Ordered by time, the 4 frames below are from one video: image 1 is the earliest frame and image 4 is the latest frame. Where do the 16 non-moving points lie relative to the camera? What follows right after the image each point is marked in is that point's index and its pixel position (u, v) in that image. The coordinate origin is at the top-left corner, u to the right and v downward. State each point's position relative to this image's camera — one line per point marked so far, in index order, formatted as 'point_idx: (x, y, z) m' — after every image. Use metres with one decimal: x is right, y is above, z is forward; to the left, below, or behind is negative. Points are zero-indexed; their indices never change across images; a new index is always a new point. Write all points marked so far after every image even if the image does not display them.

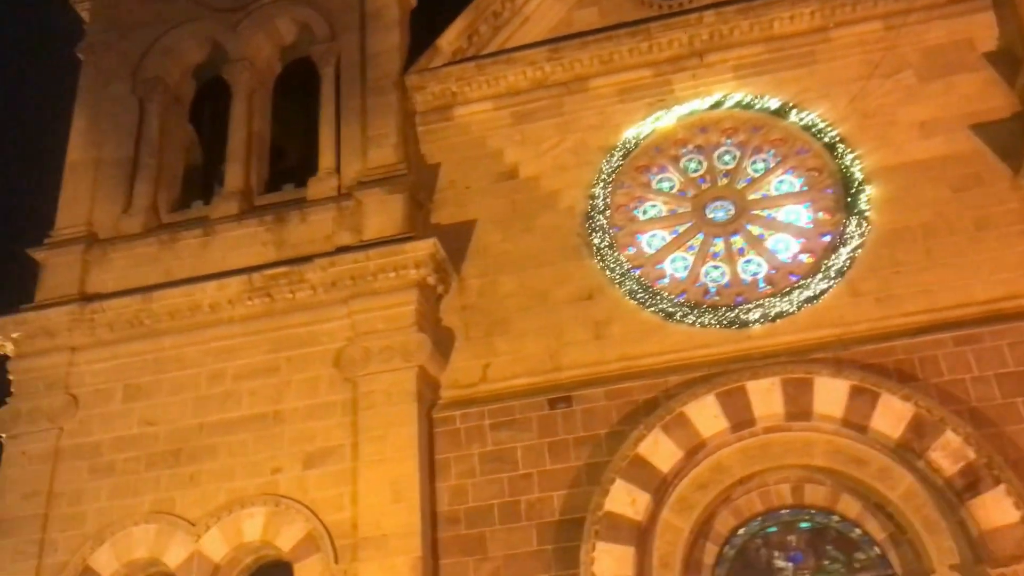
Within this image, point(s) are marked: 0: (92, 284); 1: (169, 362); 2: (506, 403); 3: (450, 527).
0: (-6.1, +0.1, +13.7) m
1: (-4.6, -1.0, +12.8) m
2: (-0.1, -1.4, +11.9) m
3: (-0.7, -2.9, +11.3) m
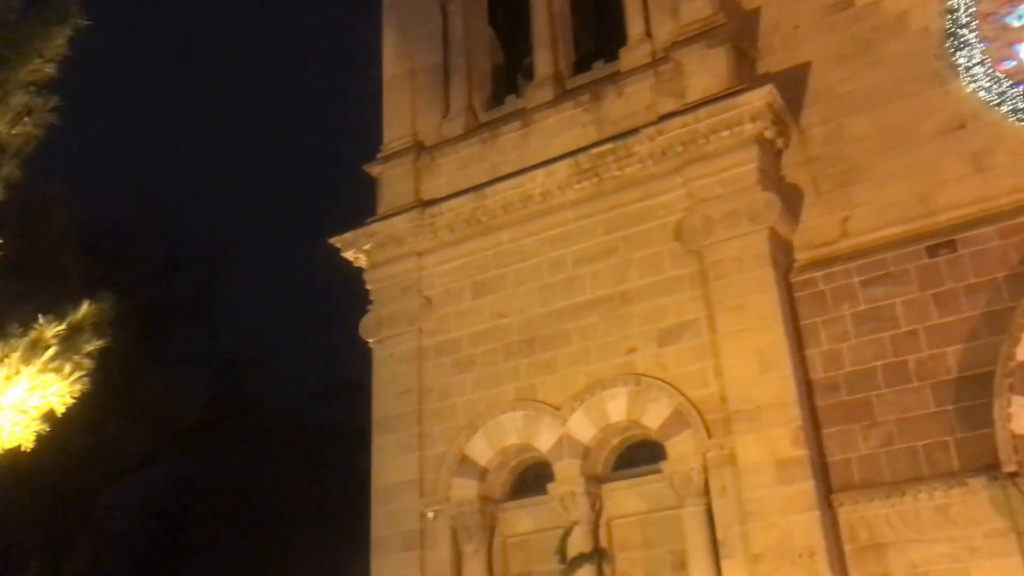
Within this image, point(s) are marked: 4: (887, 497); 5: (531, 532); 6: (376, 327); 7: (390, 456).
0: (-1.3, +1.5, +14.0) m
1: (0.0, +0.4, +12.9) m
2: (+4.1, +0.4, +10.7) m
3: (+3.5, -1.2, +10.4) m
4: (+3.8, -2.1, +9.7) m
5: (+0.2, -3.0, +11.7) m
6: (-1.9, -0.5, +13.4) m
7: (-1.6, -2.2, +12.6) m
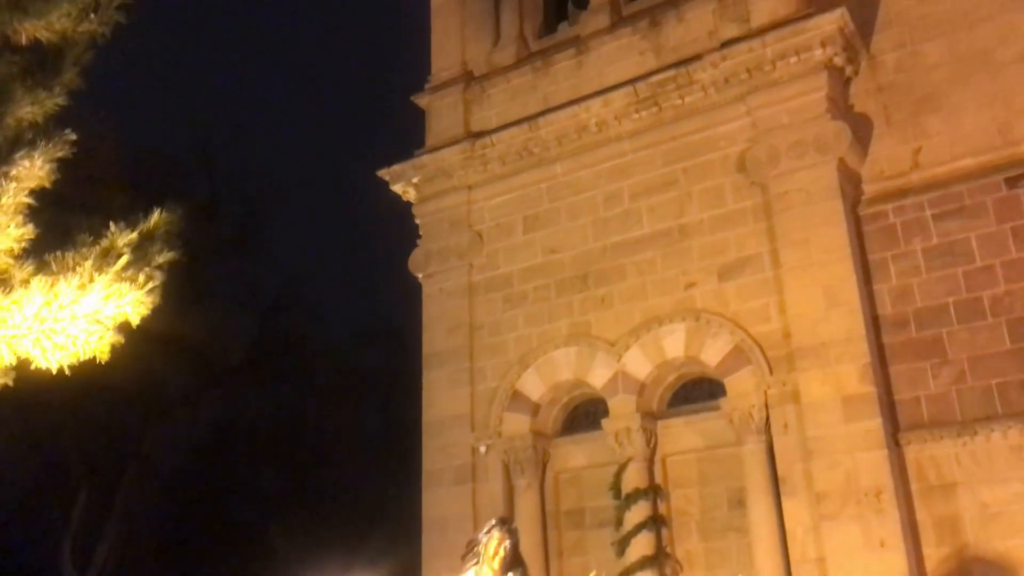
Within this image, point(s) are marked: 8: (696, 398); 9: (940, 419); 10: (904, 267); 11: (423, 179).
0: (-0.5, +2.4, +13.7) m
1: (+0.7, +1.3, +12.5) m
2: (+4.7, +1.1, +10.2) m
3: (+4.1, -0.5, +10.1) m
4: (+4.4, -1.5, +9.4) m
5: (+0.9, -2.2, +11.5) m
6: (-1.2, +0.4, +13.2) m
7: (-0.9, -1.3, +12.4) m
8: (+2.2, -1.3, +11.2) m
9: (+4.3, -1.3, +9.6) m
10: (+4.2, +0.2, +10.3) m
11: (-1.3, +1.6, +13.5) m
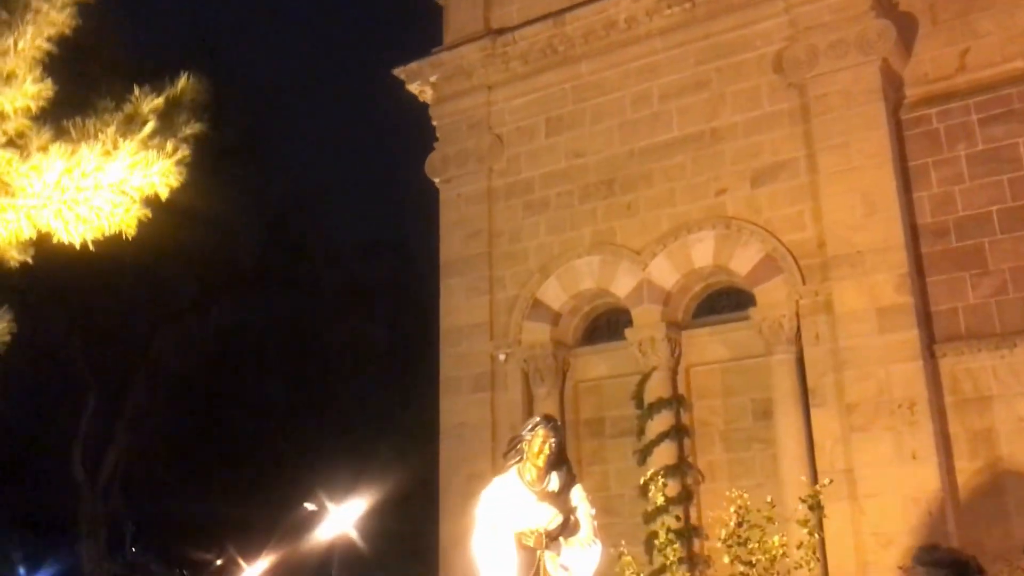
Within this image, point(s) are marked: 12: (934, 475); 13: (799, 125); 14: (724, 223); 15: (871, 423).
0: (-0.2, +3.7, +13.1) m
1: (+1.0, +2.5, +12.0) m
2: (+5.0, +2.0, +9.8) m
3: (+4.3, +0.5, +9.7) m
4: (+4.6, -0.6, +9.1) m
5: (+1.1, -1.1, +11.3) m
6: (-0.9, +1.7, +12.8) m
7: (-0.7, -0.1, +12.2) m
8: (+2.4, -0.2, +10.9) m
9: (+4.6, -0.4, +9.3) m
10: (+4.5, +1.2, +9.8) m
11: (-1.0, +2.9, +12.9) m
12: (+4.0, -1.8, +8.9) m
13: (+3.2, +1.8, +10.5) m
14: (+2.4, +0.7, +10.6) m
15: (+3.5, -1.3, +9.3) m
